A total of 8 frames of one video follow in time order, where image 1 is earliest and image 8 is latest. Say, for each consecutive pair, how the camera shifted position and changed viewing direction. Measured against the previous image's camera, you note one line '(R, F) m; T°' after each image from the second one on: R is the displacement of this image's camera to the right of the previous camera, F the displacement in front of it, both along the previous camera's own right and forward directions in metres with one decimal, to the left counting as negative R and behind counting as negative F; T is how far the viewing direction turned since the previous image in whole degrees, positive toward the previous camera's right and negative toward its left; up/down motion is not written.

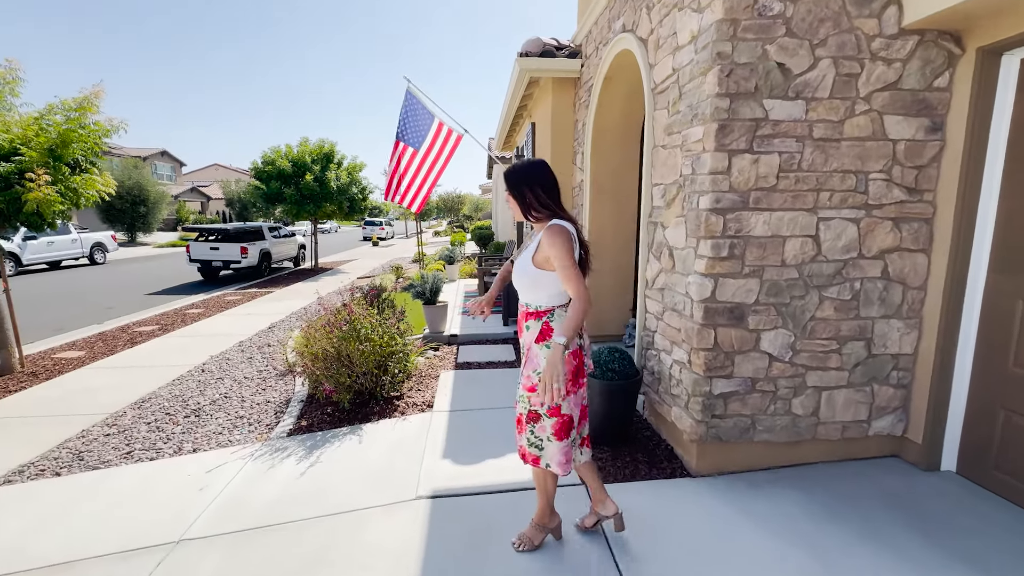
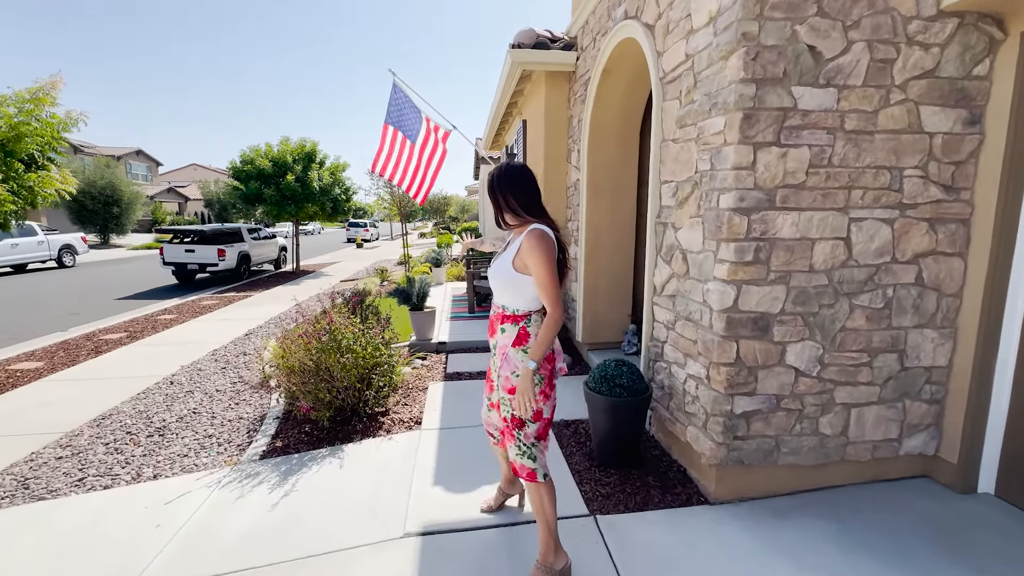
(-0.1, +0.3) m; +2°
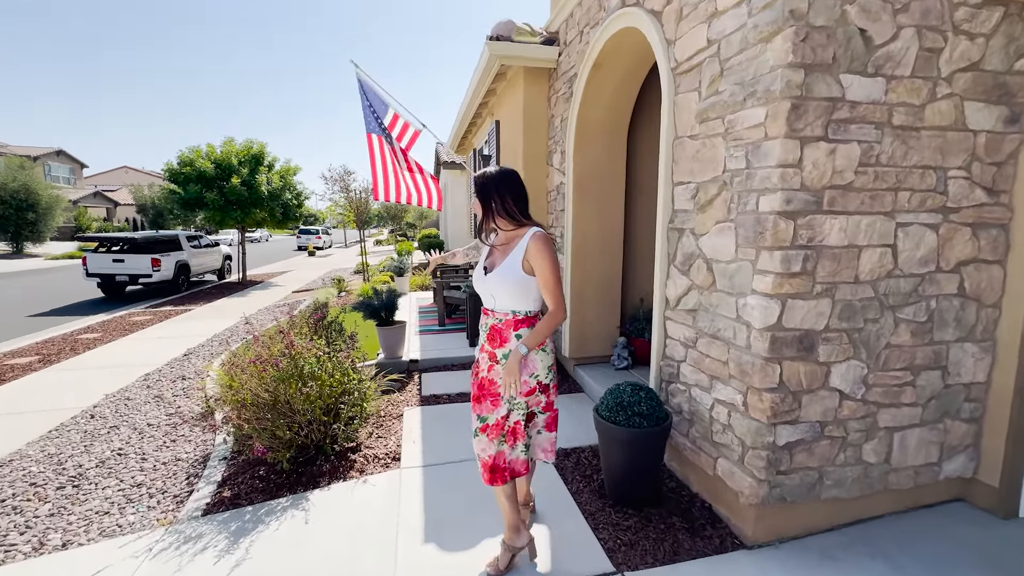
(-0.2, +0.4) m; +5°
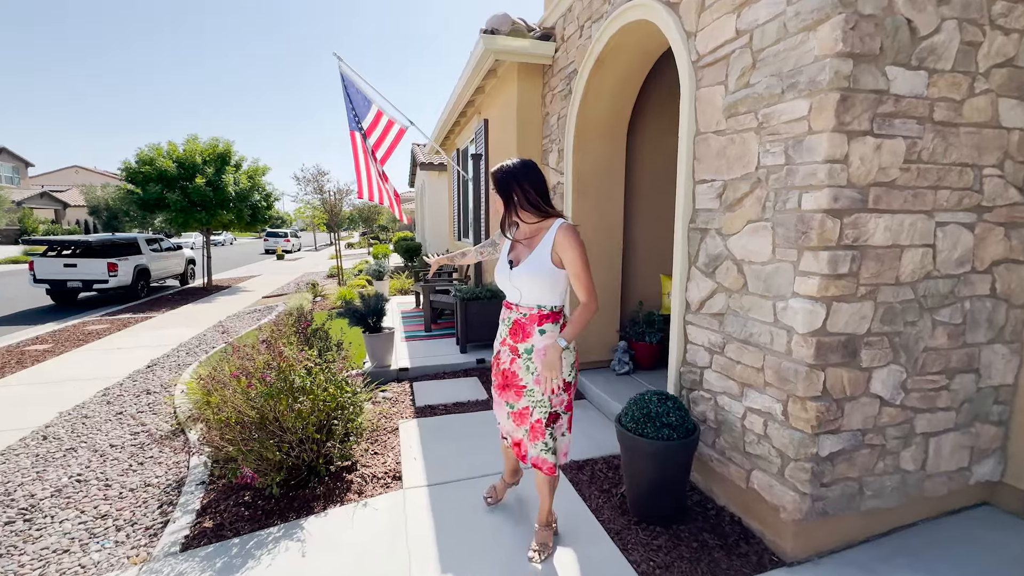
(-0.2, +0.2) m; +3°
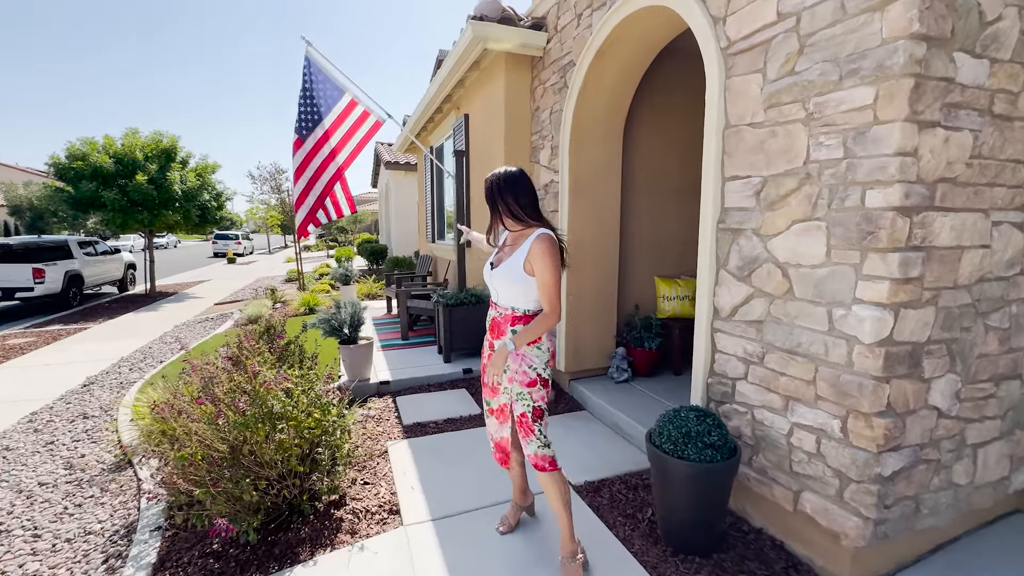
(-0.3, +0.3) m; +5°
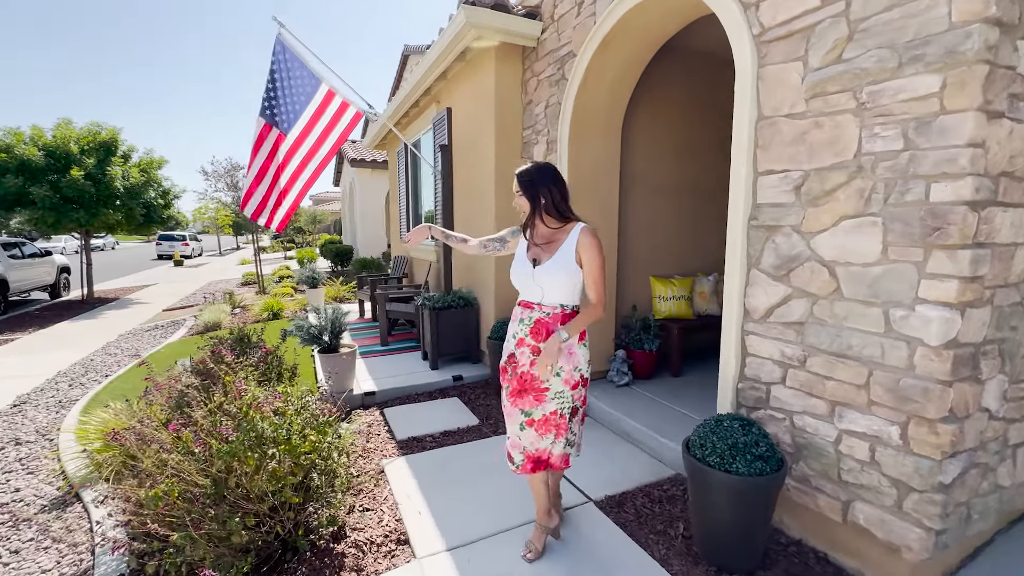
(-0.3, +0.2) m; +5°
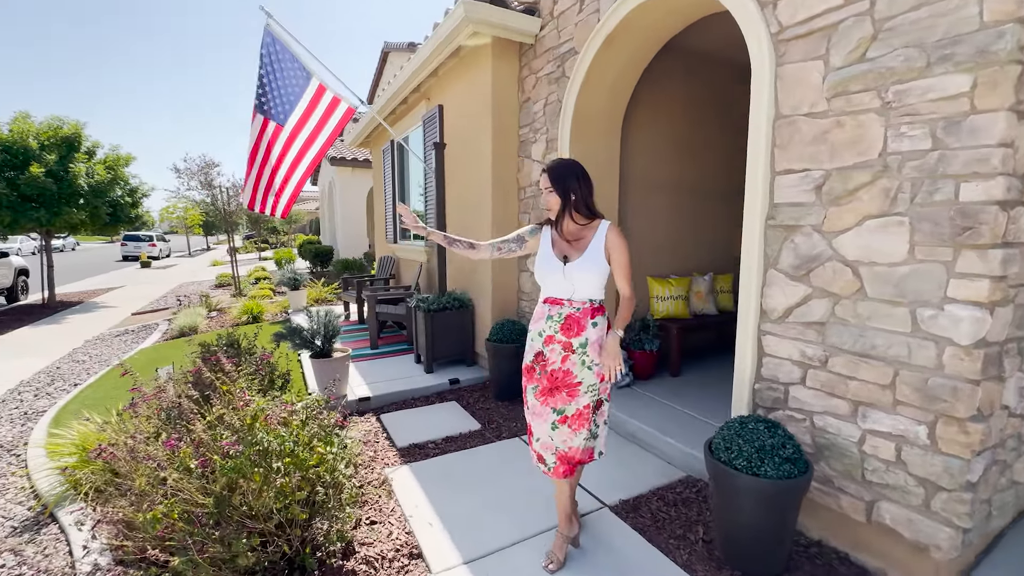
(-0.2, +0.1) m; +3°
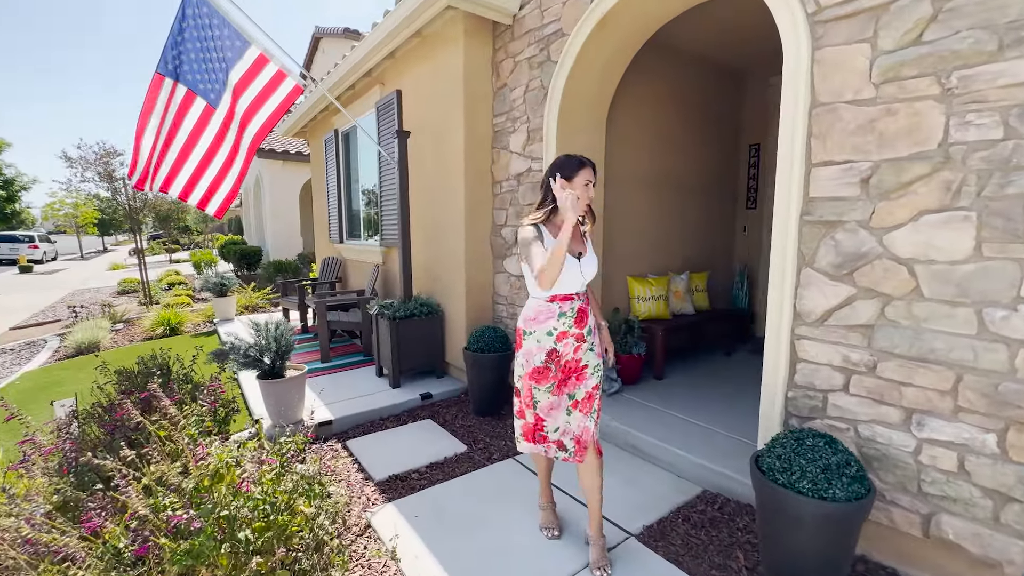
(-0.3, +0.4) m; +8°
